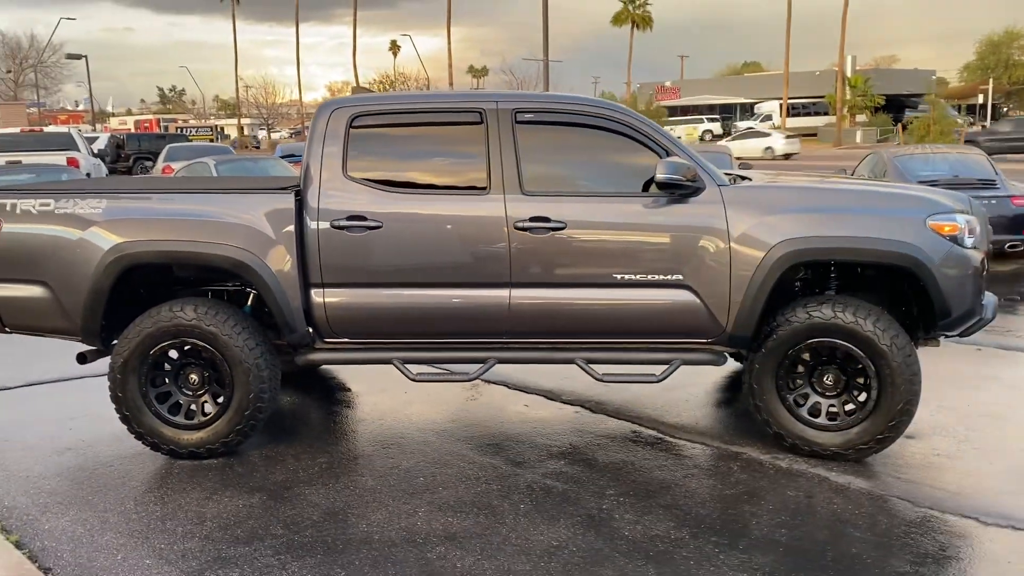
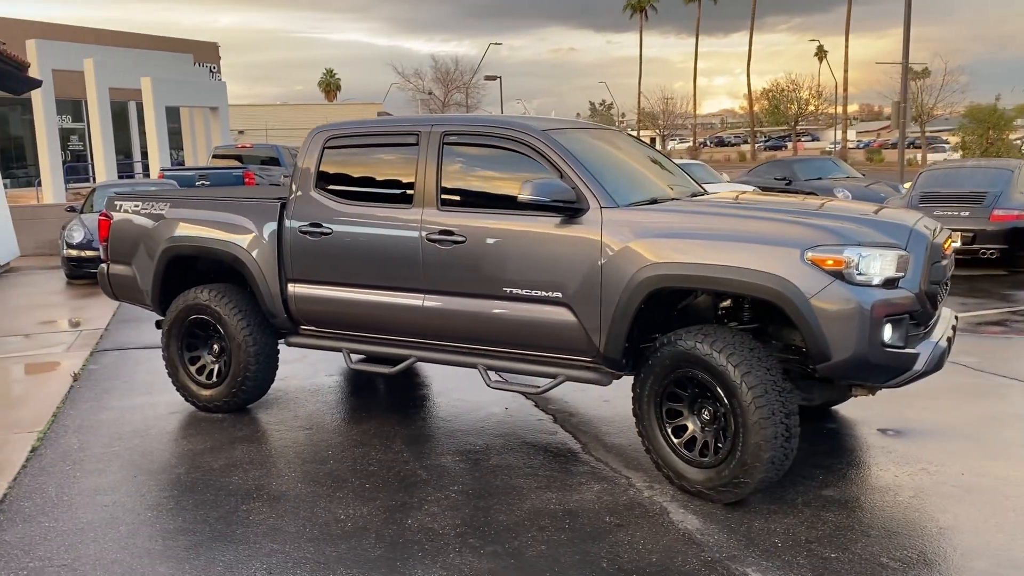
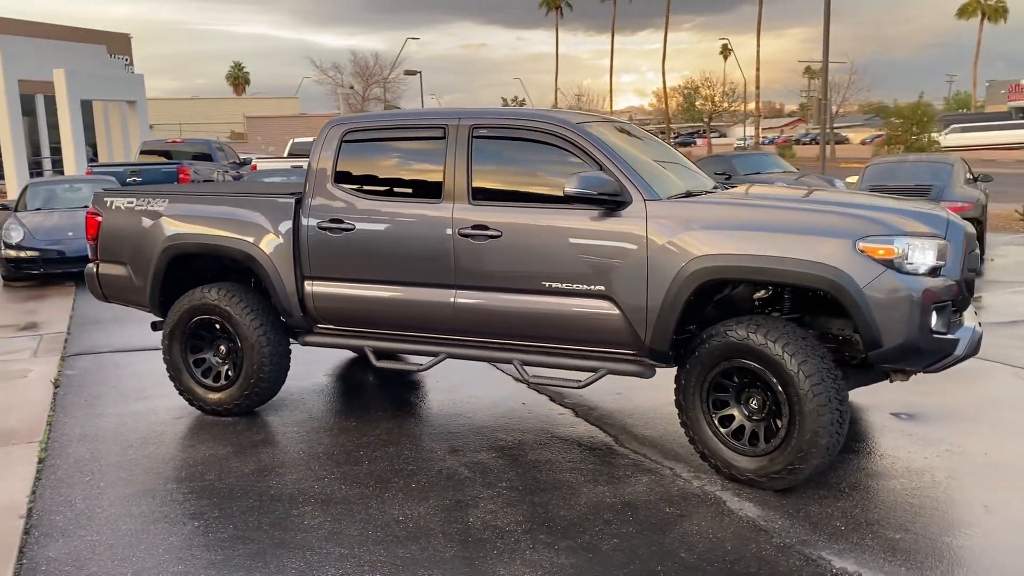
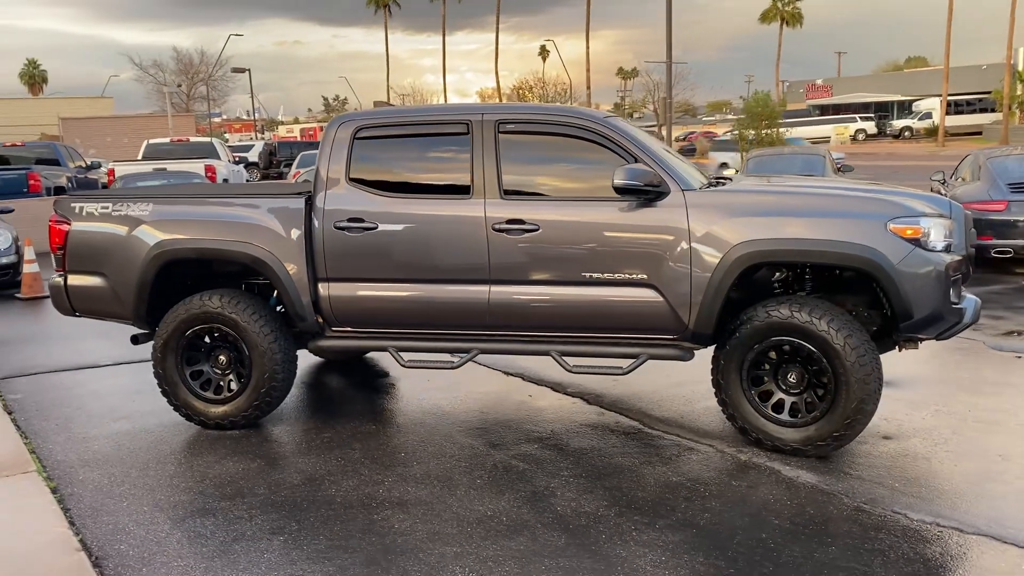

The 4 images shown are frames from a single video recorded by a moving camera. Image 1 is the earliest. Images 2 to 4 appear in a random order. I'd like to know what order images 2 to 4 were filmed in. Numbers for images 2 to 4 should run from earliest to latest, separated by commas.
4, 3, 2
